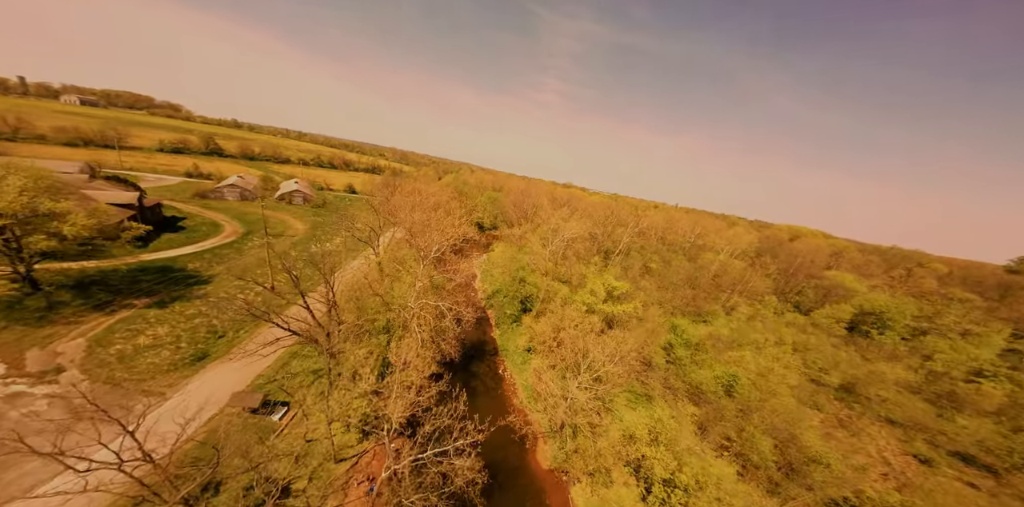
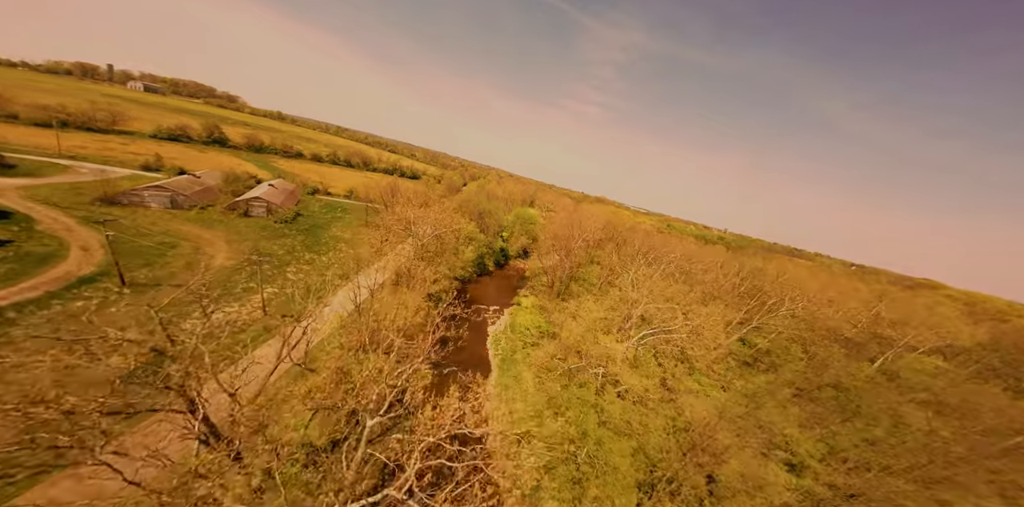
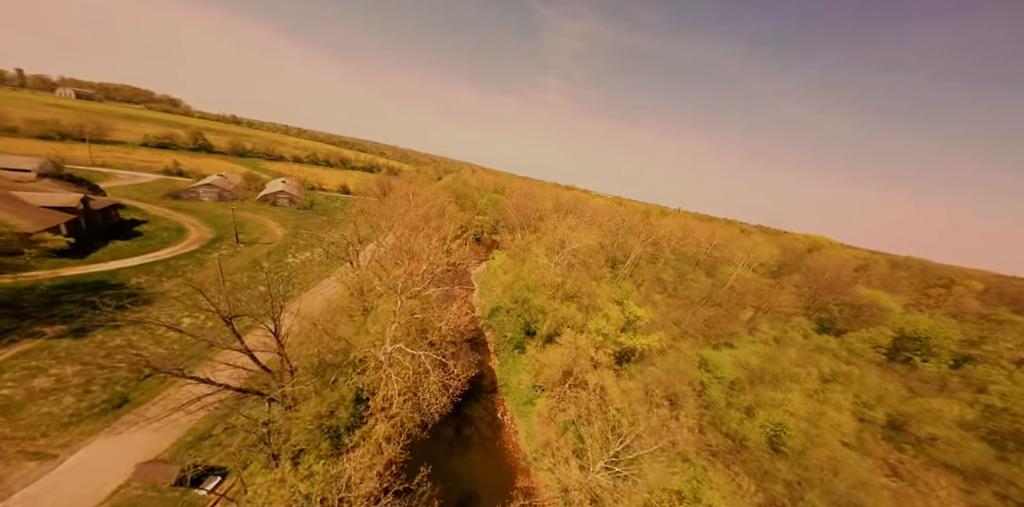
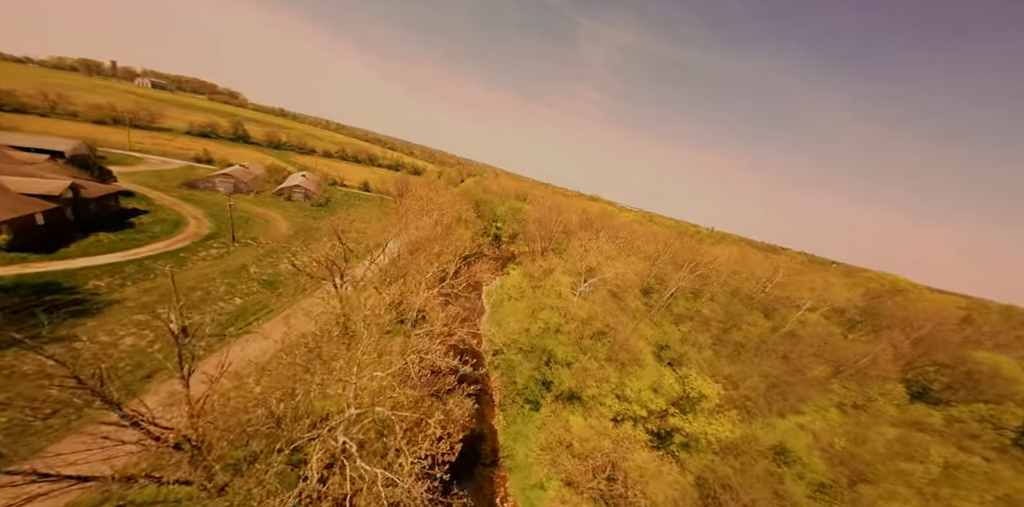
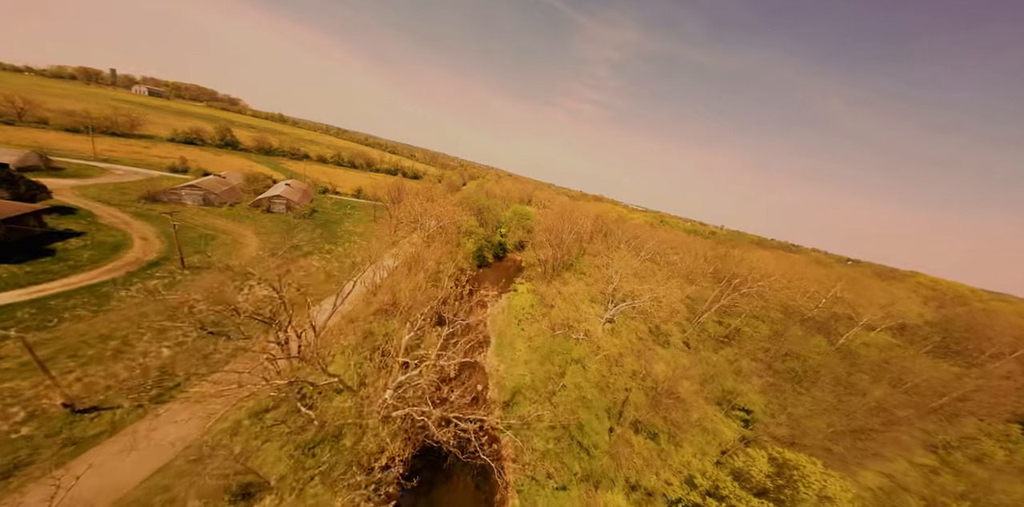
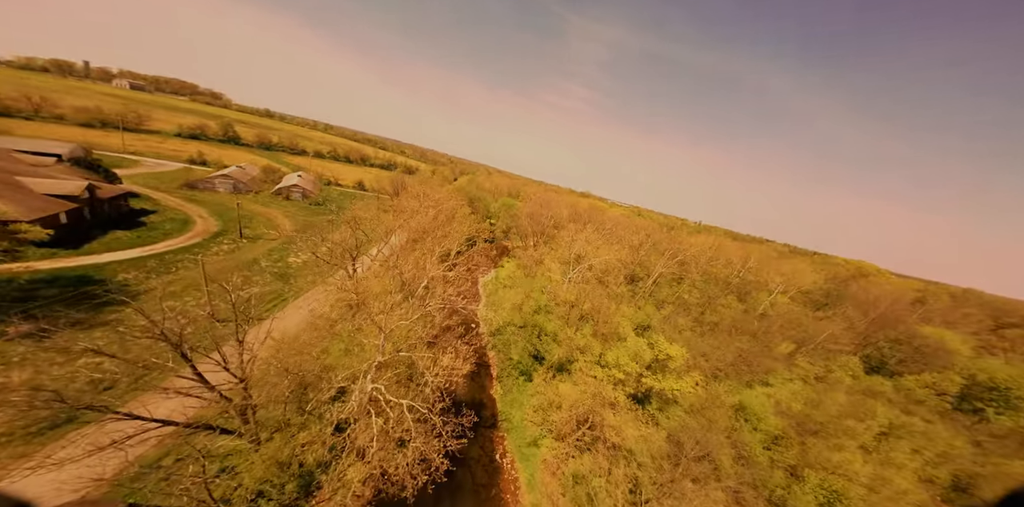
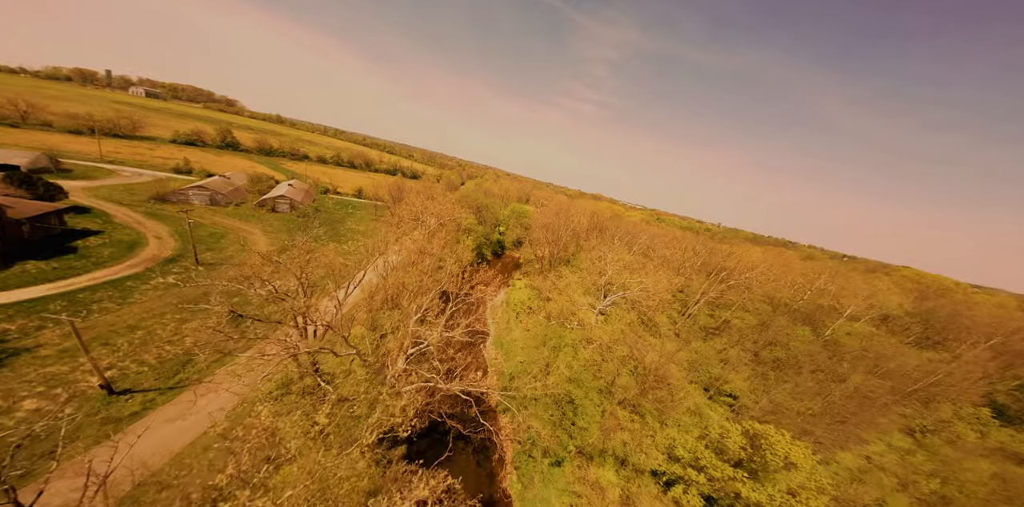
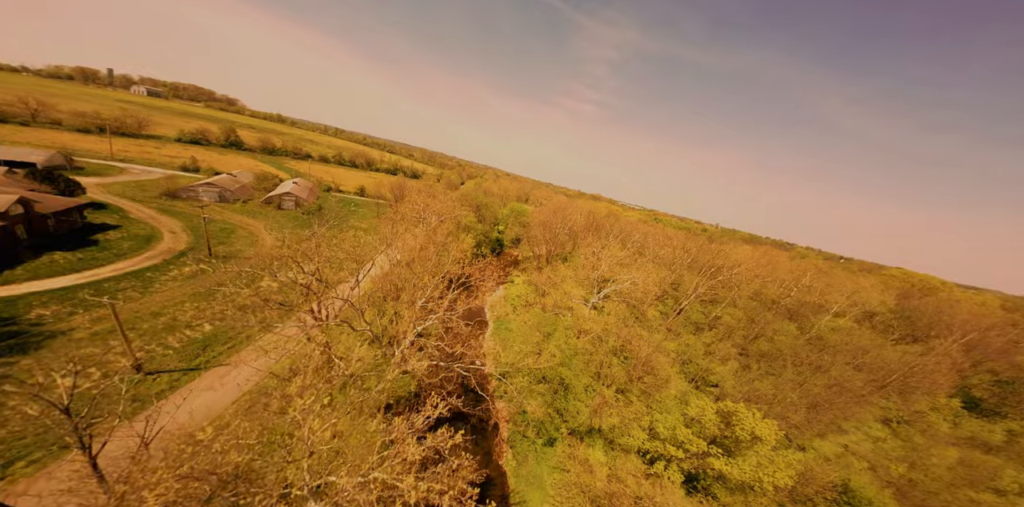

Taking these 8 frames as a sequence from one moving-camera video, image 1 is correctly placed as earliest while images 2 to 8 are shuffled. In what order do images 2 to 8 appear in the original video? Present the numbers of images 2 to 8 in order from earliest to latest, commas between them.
3, 6, 4, 8, 7, 5, 2
